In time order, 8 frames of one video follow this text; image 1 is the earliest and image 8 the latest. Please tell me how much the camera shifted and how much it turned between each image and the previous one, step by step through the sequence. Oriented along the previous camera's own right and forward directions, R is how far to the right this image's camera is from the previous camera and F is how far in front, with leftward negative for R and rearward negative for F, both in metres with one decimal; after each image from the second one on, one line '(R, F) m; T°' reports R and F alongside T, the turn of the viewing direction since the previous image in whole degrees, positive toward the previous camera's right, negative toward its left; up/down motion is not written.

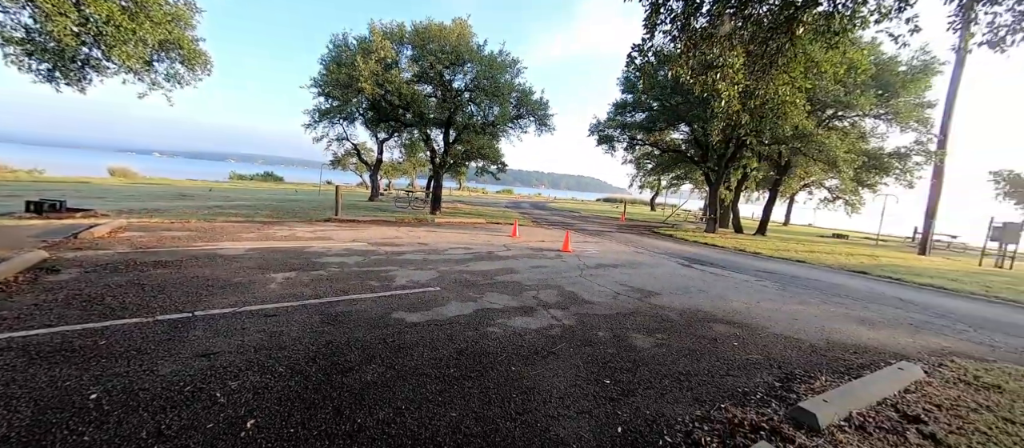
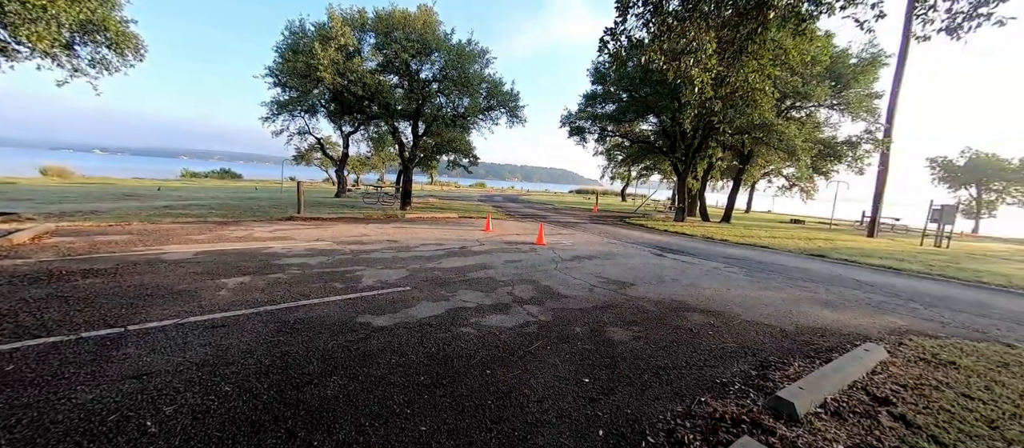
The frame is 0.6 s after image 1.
(0.0, +0.2) m; +4°
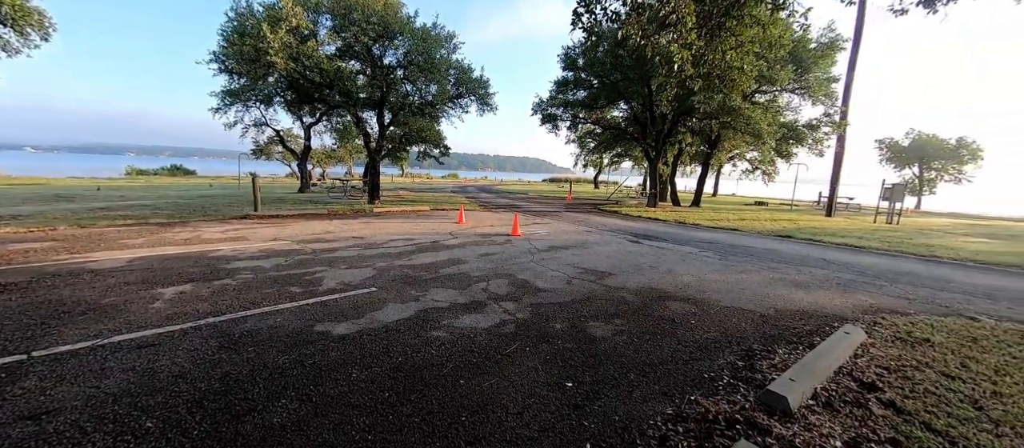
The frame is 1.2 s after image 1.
(0.0, +0.3) m; +4°
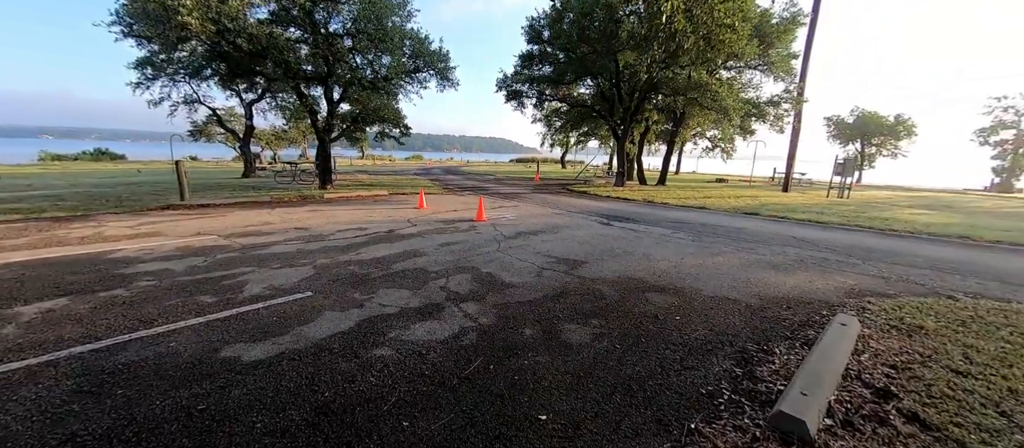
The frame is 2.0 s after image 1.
(+0.1, +0.7) m; +5°
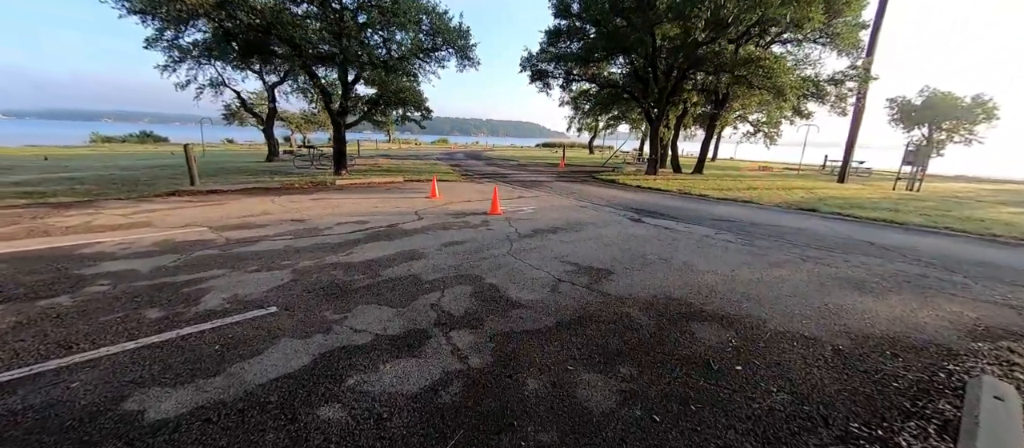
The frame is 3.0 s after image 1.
(+0.2, +0.9) m; -4°
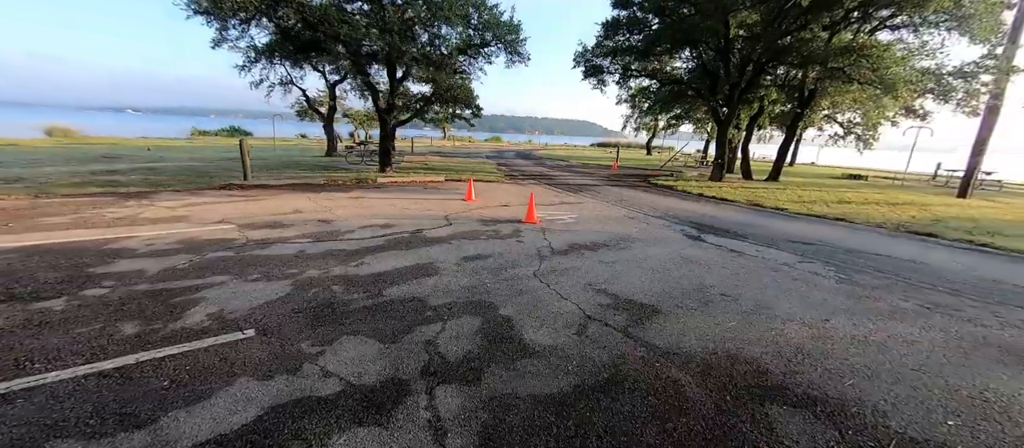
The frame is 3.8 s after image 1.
(+0.3, +0.8) m; -8°
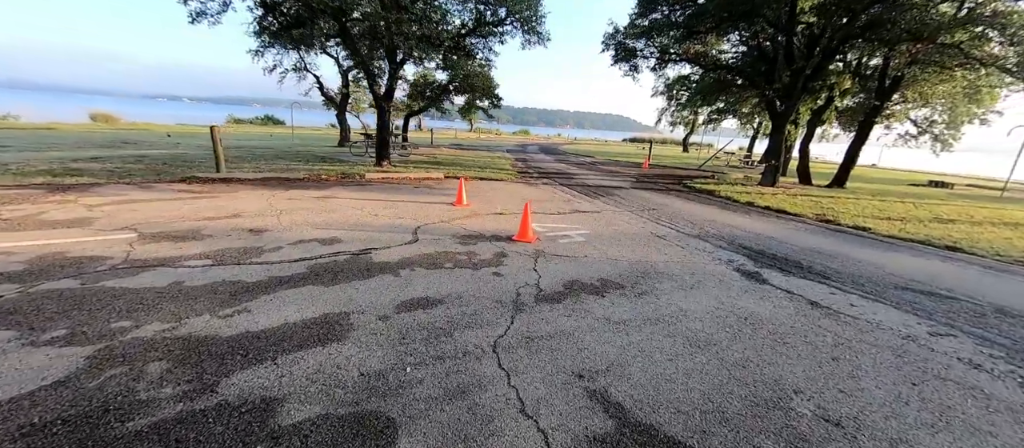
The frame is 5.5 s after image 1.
(+0.6, +1.8) m; -4°
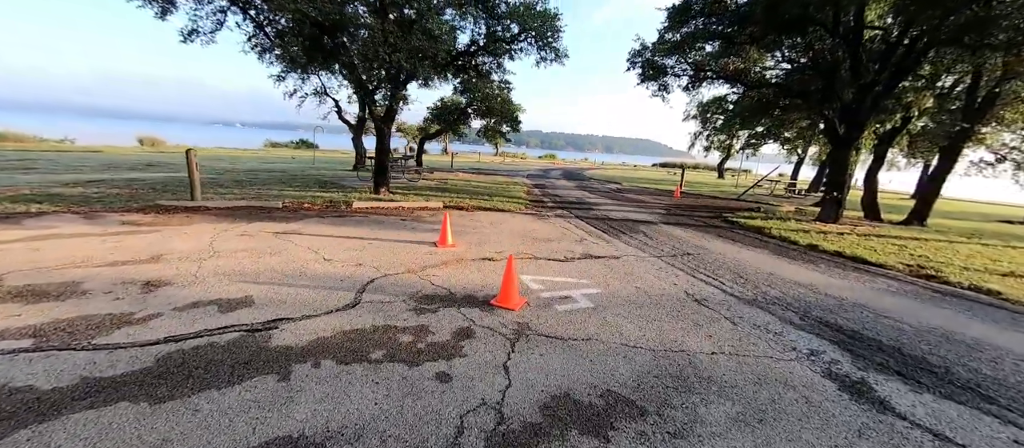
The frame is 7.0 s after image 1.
(+0.5, +1.5) m; -4°
